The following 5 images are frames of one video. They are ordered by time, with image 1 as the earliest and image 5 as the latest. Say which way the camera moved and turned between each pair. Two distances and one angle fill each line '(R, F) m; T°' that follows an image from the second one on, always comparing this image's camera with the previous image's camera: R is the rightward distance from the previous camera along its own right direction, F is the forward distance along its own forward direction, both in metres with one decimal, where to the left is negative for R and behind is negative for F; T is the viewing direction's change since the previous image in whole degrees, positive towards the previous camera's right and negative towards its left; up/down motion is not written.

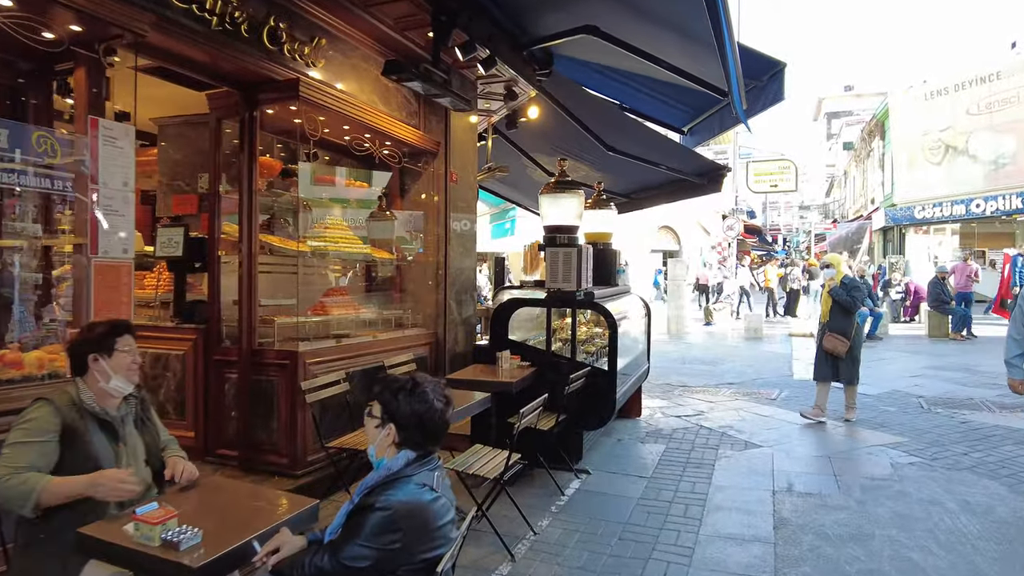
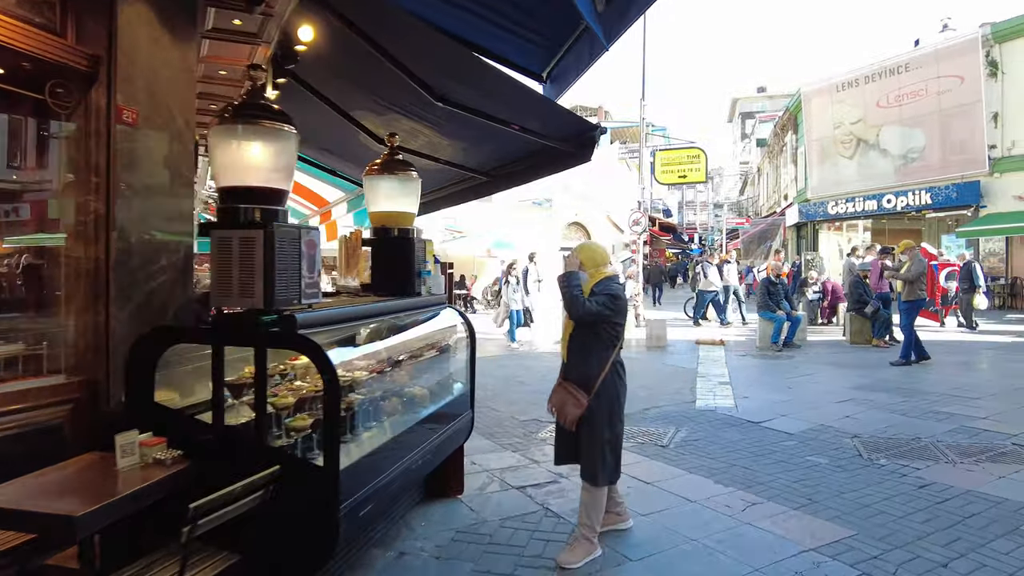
(+1.1, +2.1) m; +6°
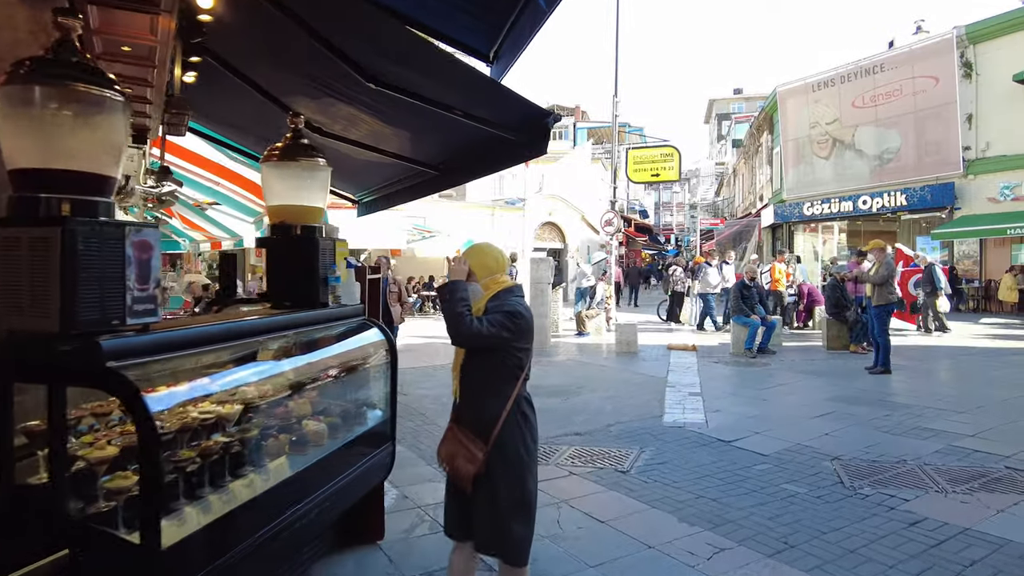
(+0.3, +0.6) m; +2°
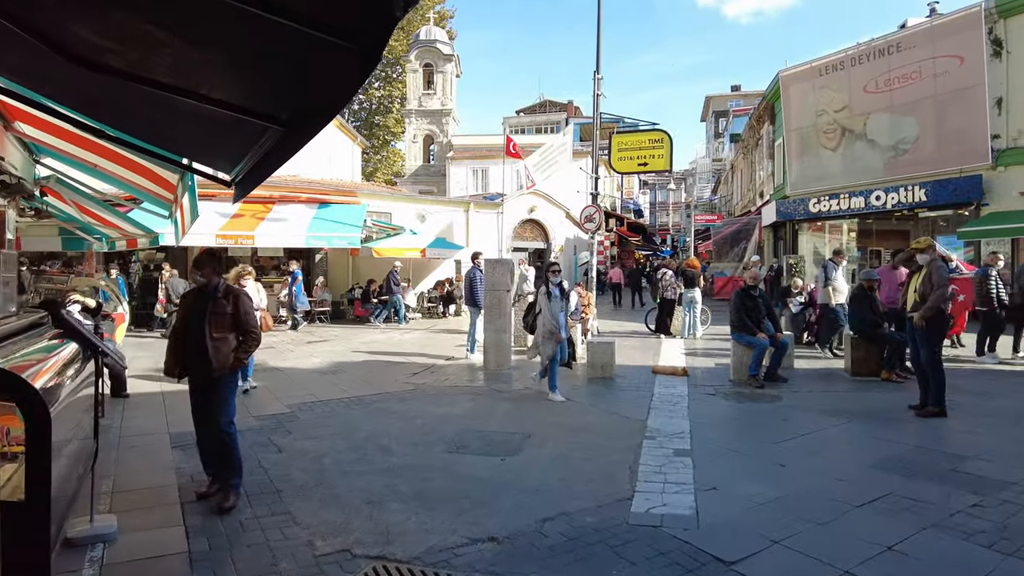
(+0.7, +2.2) m; 0°
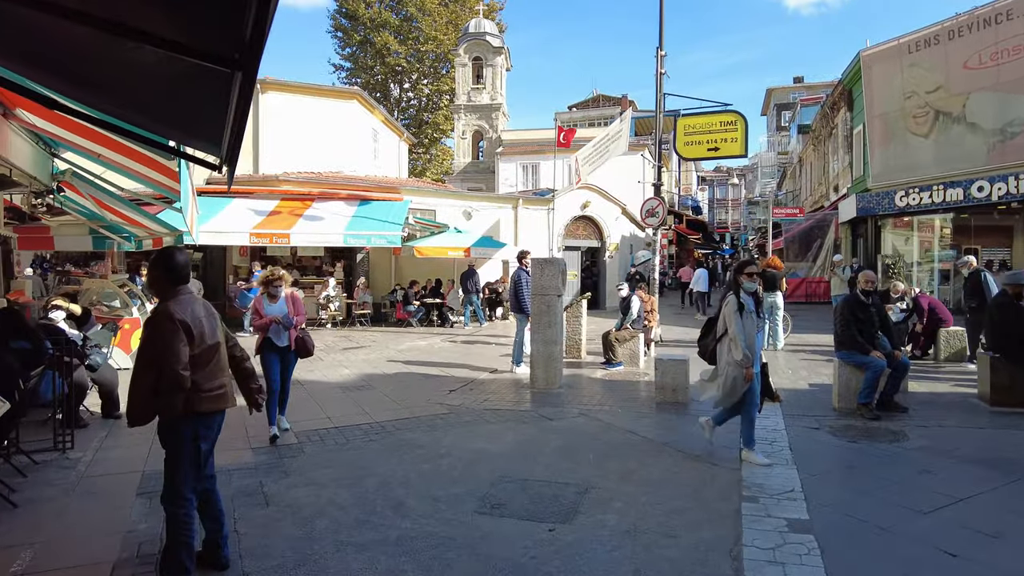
(0.0, +1.4) m; -5°
